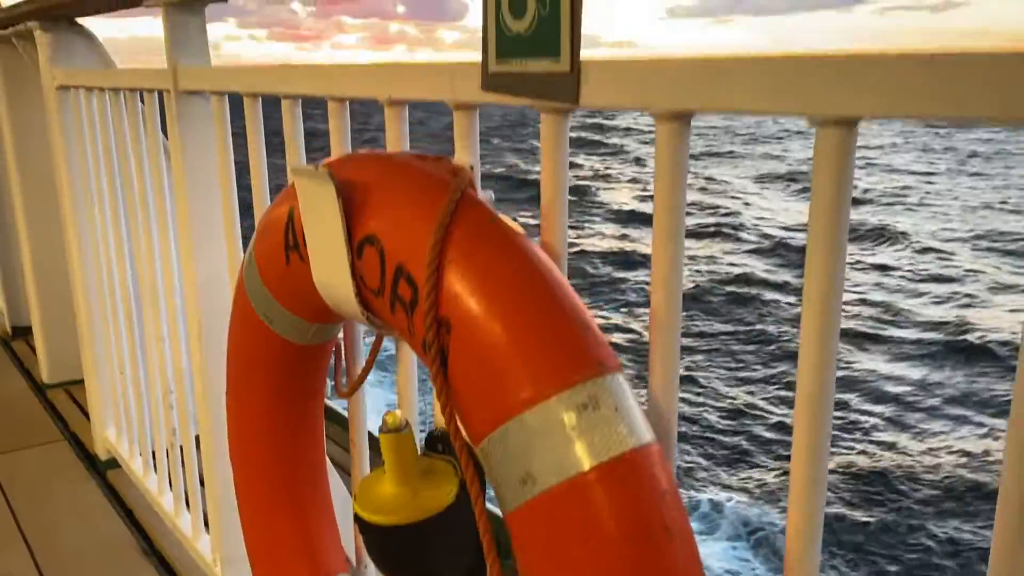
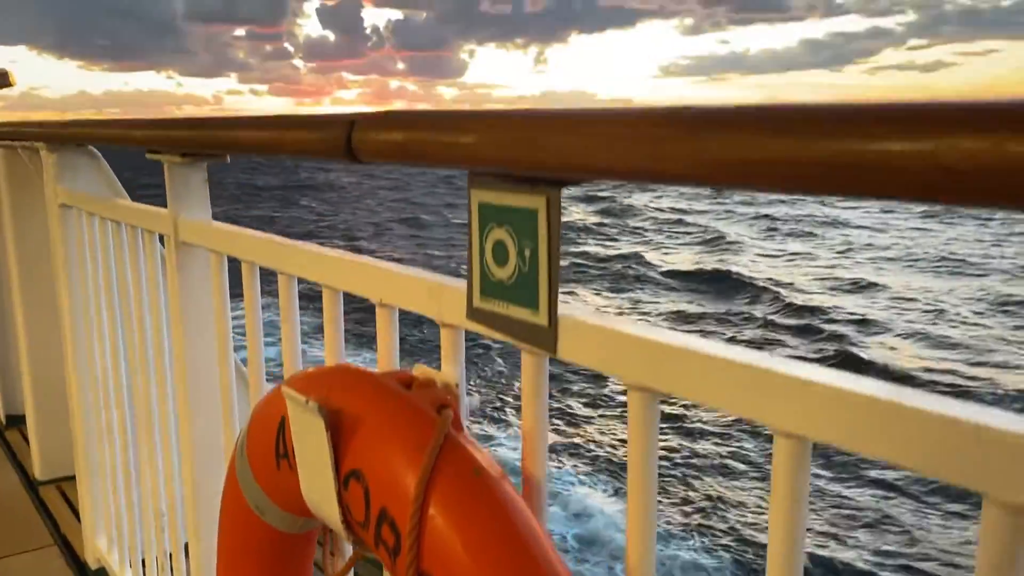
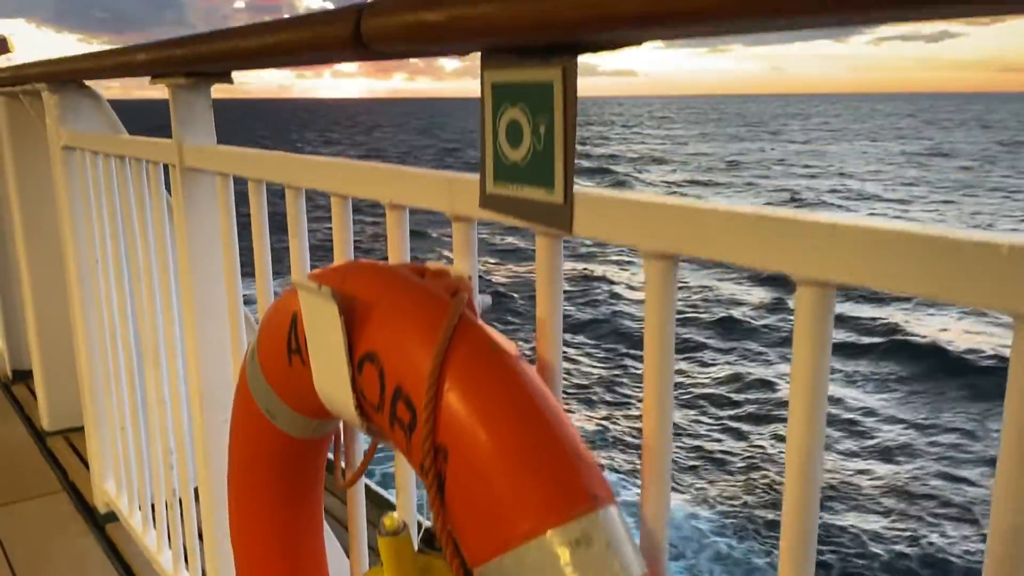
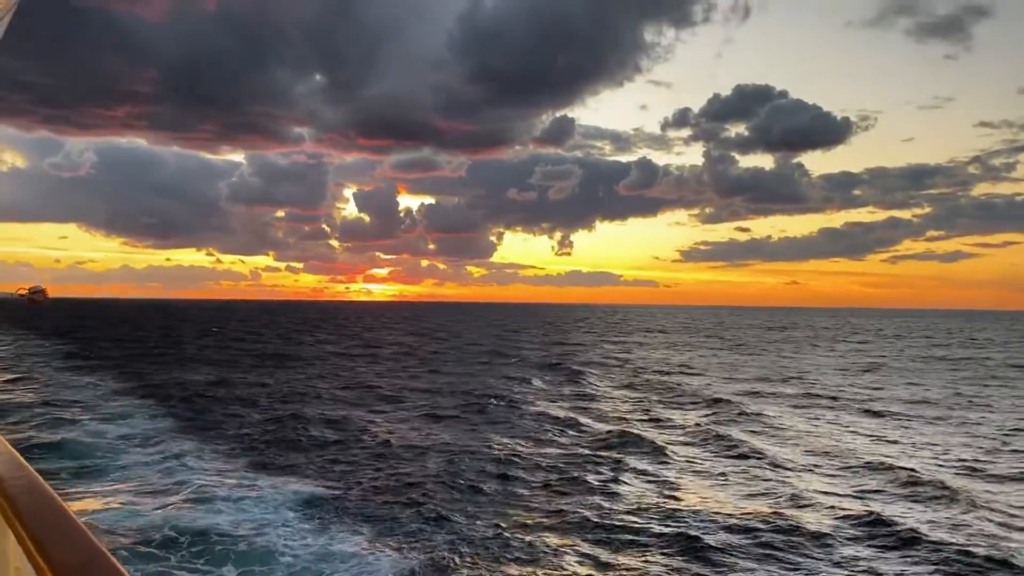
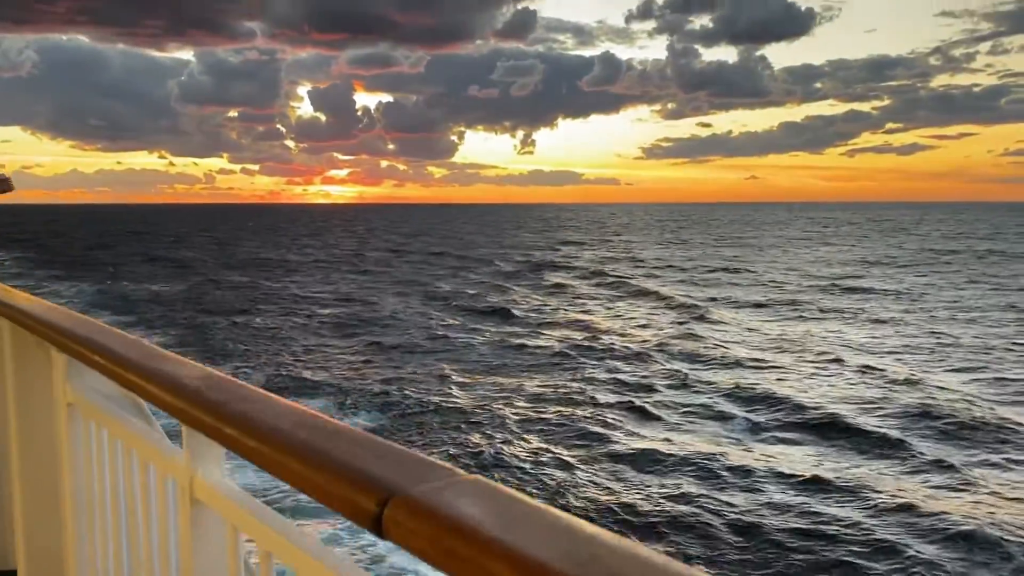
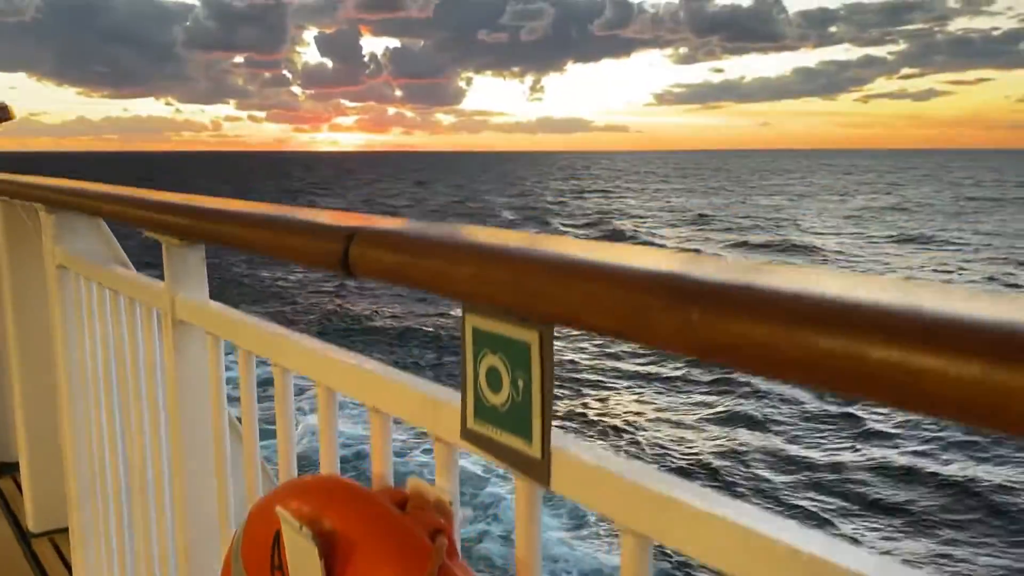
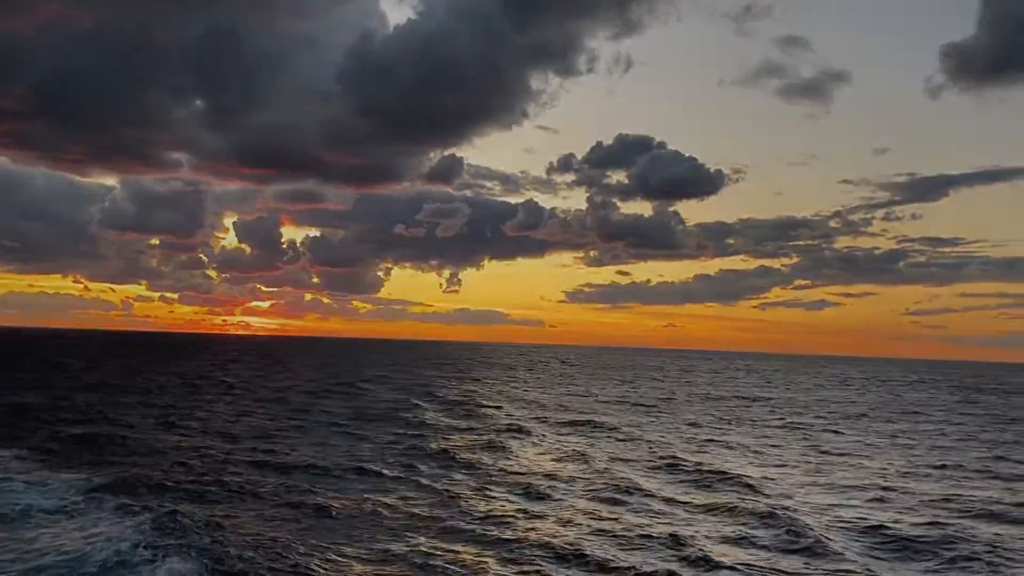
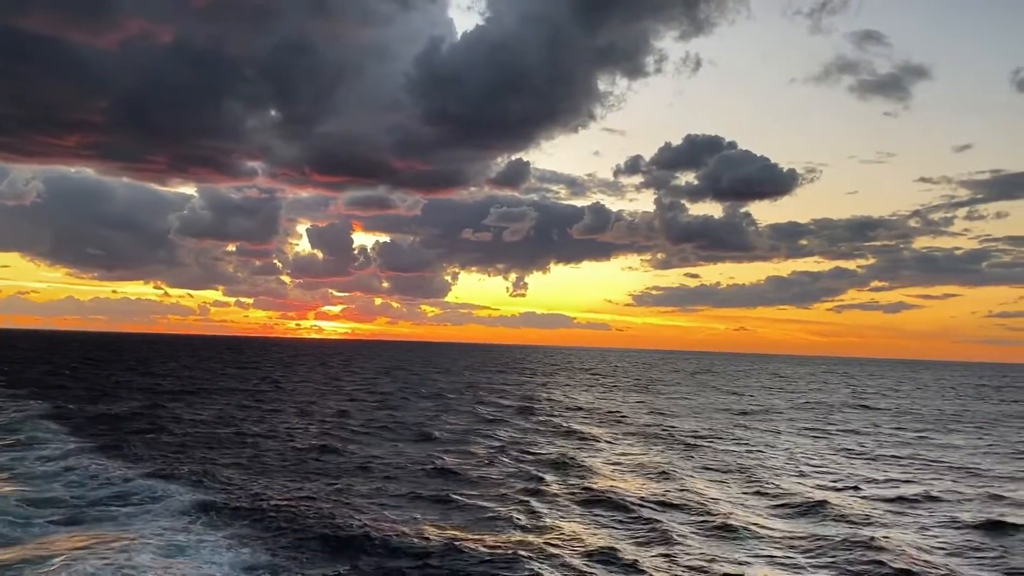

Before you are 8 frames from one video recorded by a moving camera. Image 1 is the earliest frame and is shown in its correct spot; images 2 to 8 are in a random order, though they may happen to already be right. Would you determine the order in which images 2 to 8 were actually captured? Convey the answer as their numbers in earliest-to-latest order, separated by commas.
3, 2, 6, 5, 4, 8, 7
